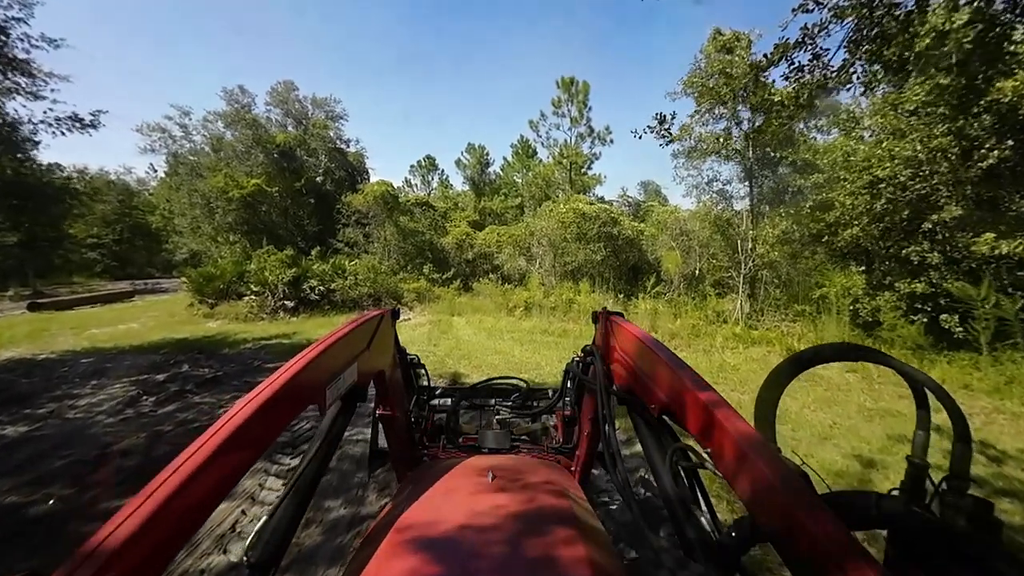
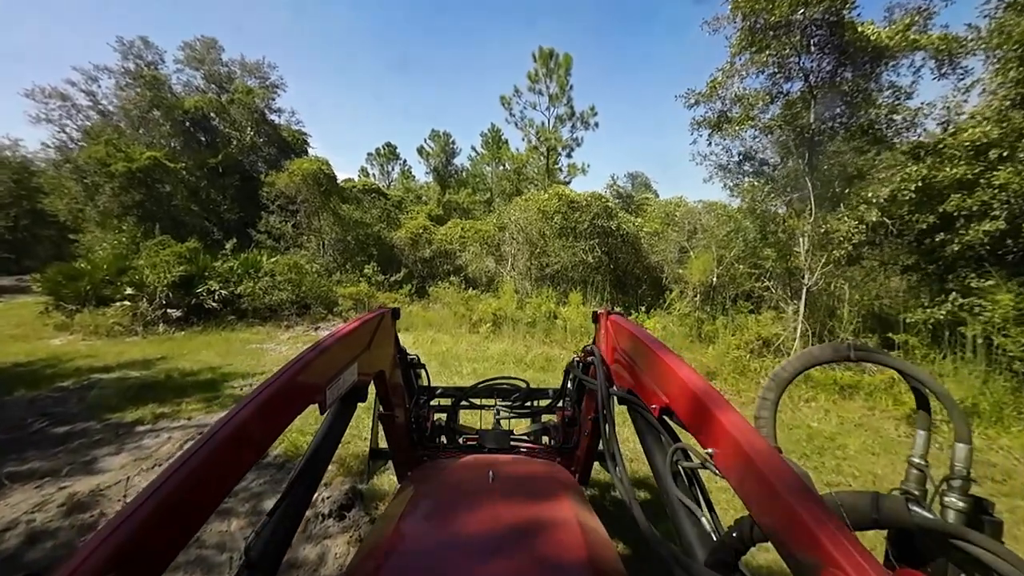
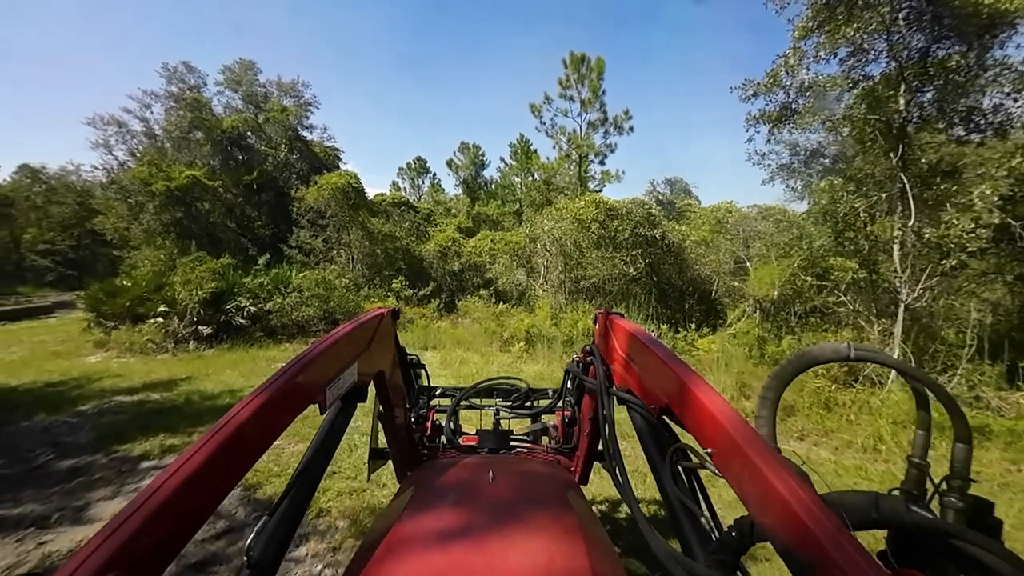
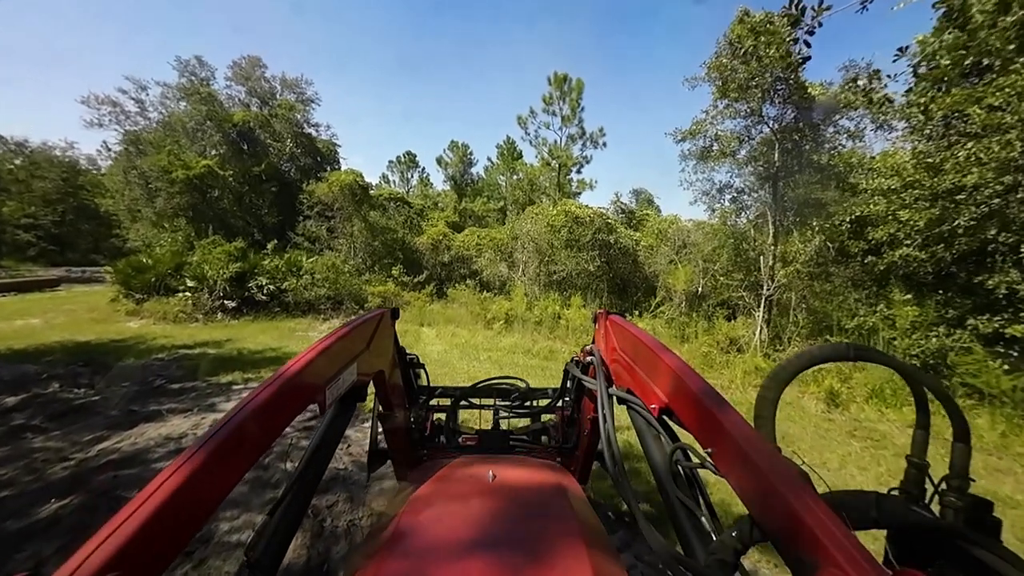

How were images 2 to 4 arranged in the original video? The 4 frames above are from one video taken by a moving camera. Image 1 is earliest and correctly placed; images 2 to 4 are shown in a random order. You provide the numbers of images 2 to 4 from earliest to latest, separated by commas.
4, 2, 3
